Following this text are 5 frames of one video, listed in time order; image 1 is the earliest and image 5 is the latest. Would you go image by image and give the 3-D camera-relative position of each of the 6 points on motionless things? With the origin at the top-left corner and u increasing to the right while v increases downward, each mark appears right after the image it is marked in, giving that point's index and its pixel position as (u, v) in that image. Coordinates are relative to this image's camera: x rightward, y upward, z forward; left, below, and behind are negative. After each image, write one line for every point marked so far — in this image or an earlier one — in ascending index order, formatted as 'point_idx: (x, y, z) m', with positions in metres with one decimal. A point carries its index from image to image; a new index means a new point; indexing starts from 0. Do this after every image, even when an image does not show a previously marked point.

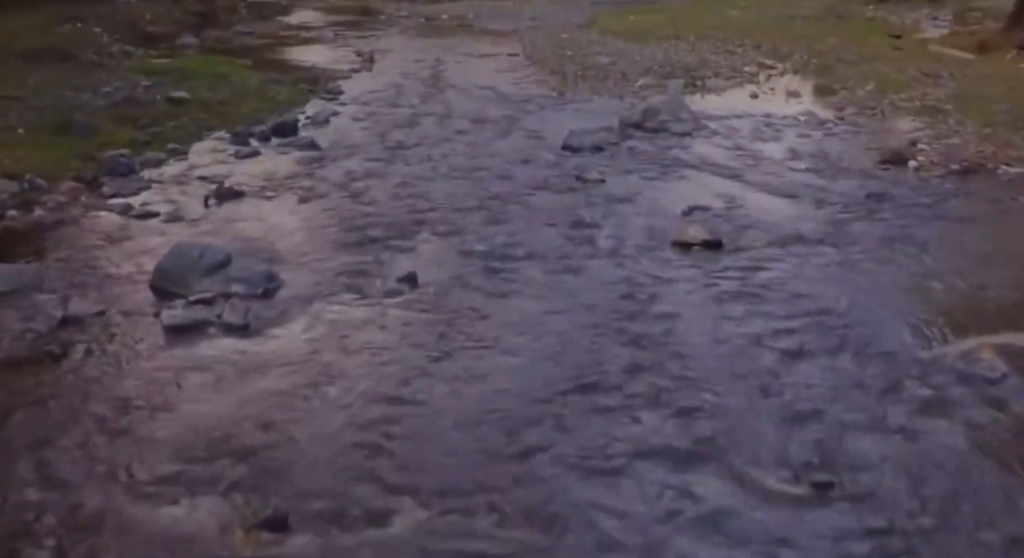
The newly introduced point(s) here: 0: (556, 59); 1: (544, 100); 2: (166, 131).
0: (+0.7, +3.6, +19.1) m
1: (+0.4, +2.3, +14.8) m
2: (-3.3, +1.4, +11.0) m
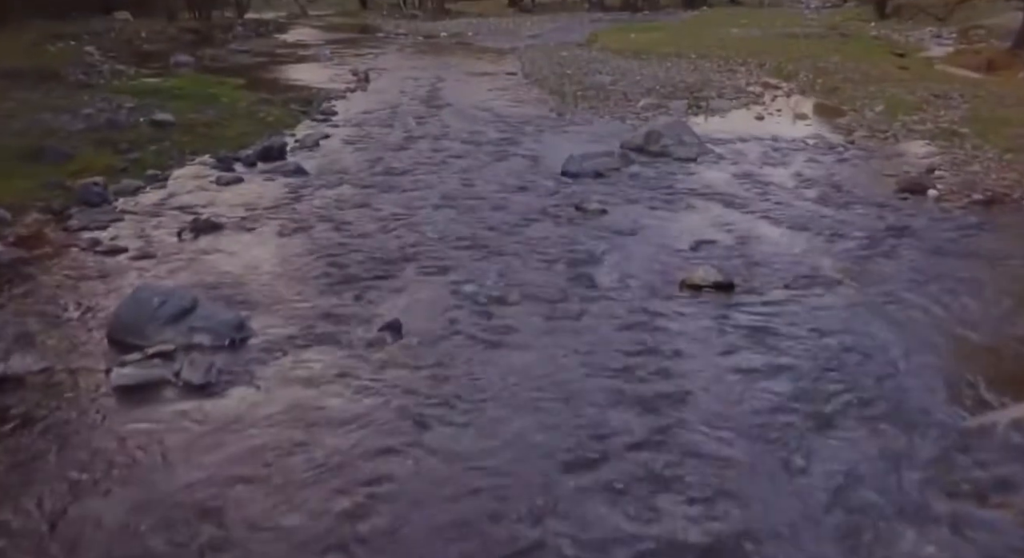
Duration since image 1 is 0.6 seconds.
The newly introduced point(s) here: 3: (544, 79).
0: (+0.7, +3.2, +18.7) m
1: (+0.4, +1.9, +14.3) m
2: (-3.3, +1.1, +10.5) m
3: (+0.5, +3.2, +18.8) m
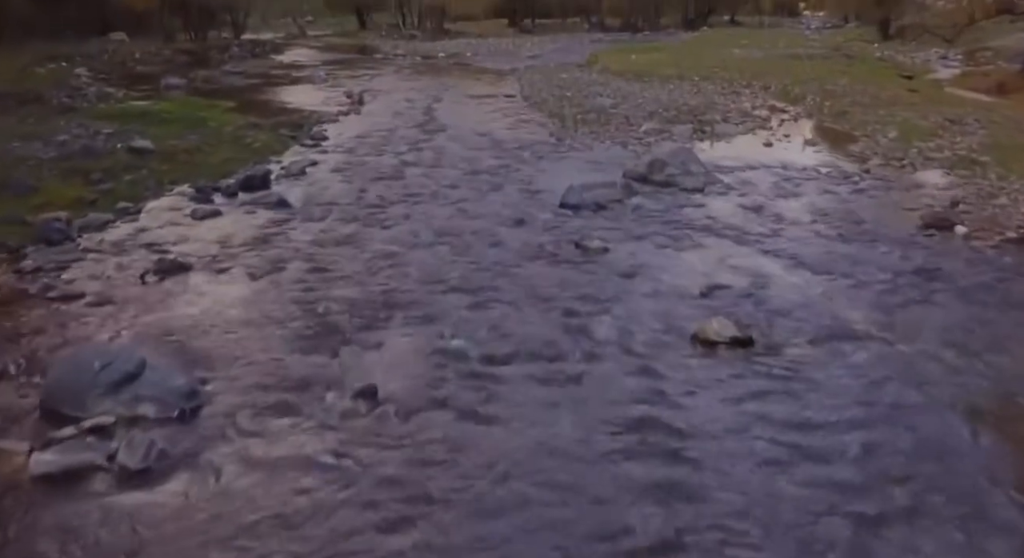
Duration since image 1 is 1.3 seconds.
0: (+0.7, +2.8, +18.1) m
1: (+0.3, +1.6, +13.7) m
2: (-3.3, +0.8, +9.9) m
3: (+0.5, +2.8, +18.2) m
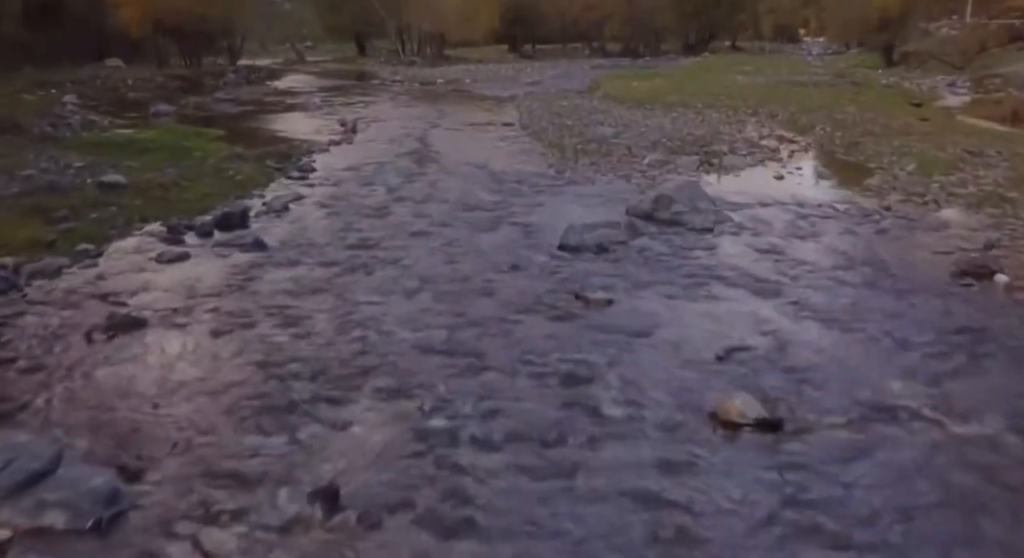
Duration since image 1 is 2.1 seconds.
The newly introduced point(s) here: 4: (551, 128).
0: (+0.6, +2.2, +17.4) m
1: (+0.3, +1.1, +13.0) m
2: (-3.4, +0.4, +9.2) m
3: (+0.5, +2.2, +17.5) m
4: (+0.6, +2.3, +17.7) m
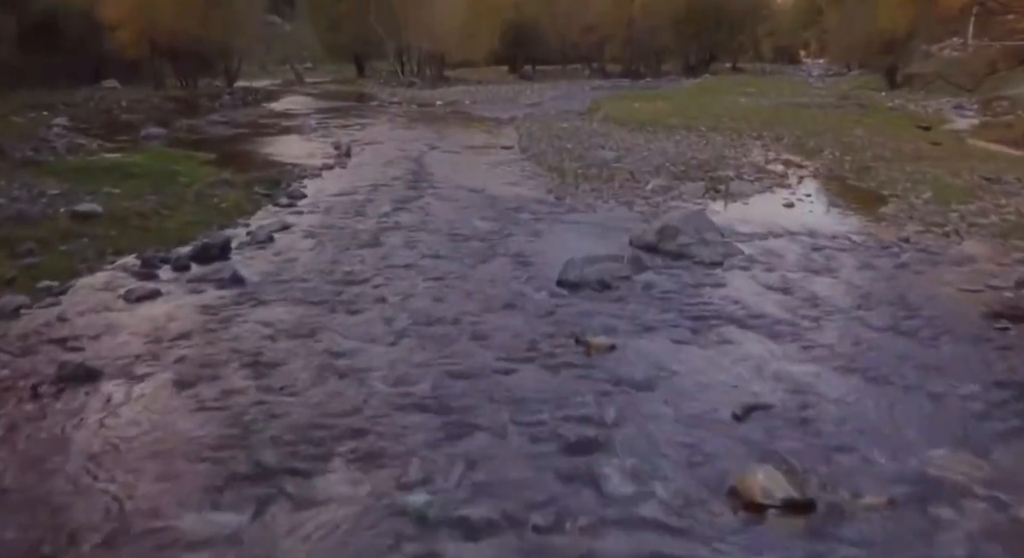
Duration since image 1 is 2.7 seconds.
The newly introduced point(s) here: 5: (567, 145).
0: (+0.6, +1.8, +16.9) m
1: (+0.3, +0.8, +12.4) m
2: (-3.4, +0.1, +8.6) m
3: (+0.4, +1.8, +17.0) m
4: (+0.6, +1.9, +17.1) m
5: (+0.8, +2.0, +17.8) m
